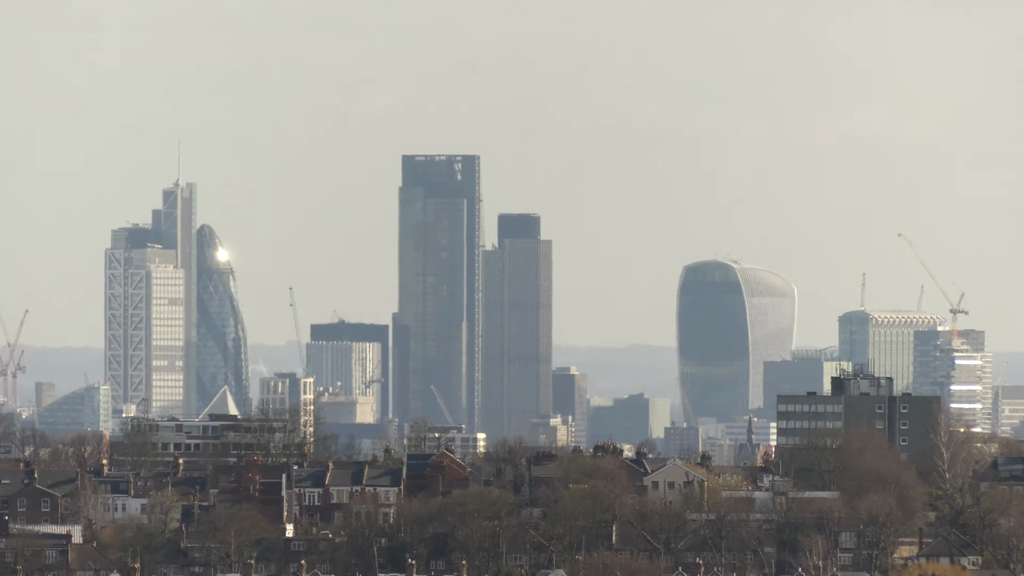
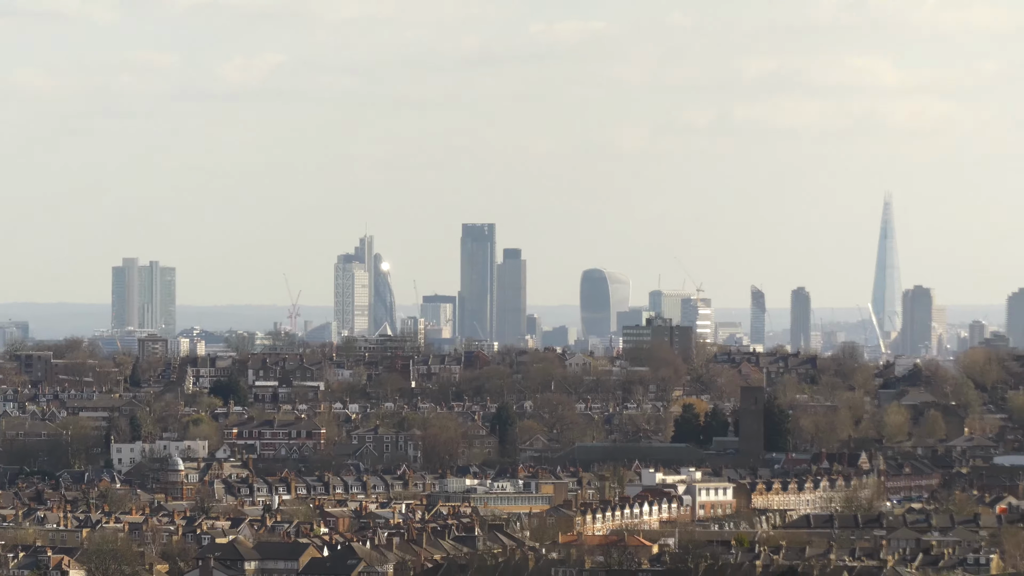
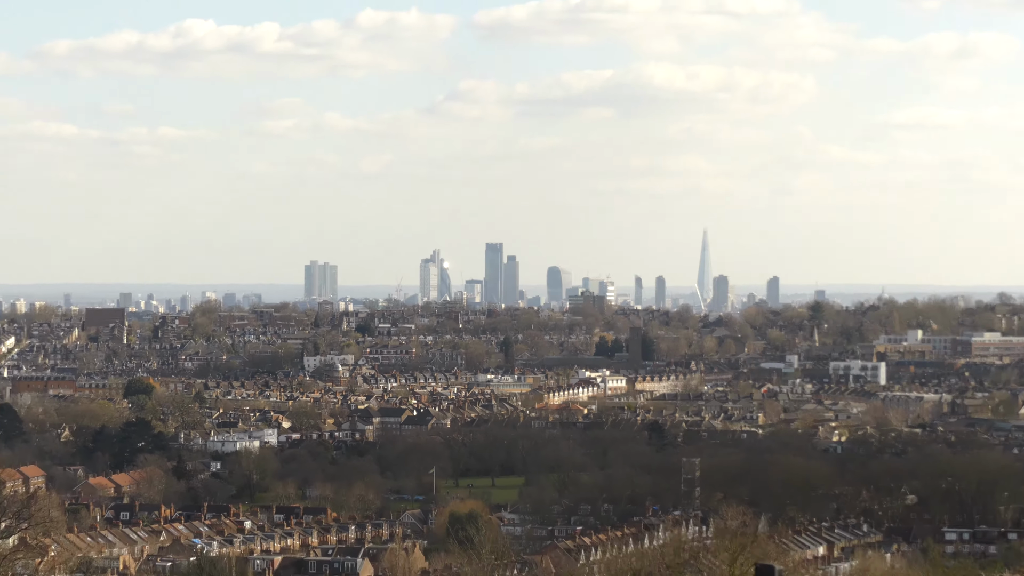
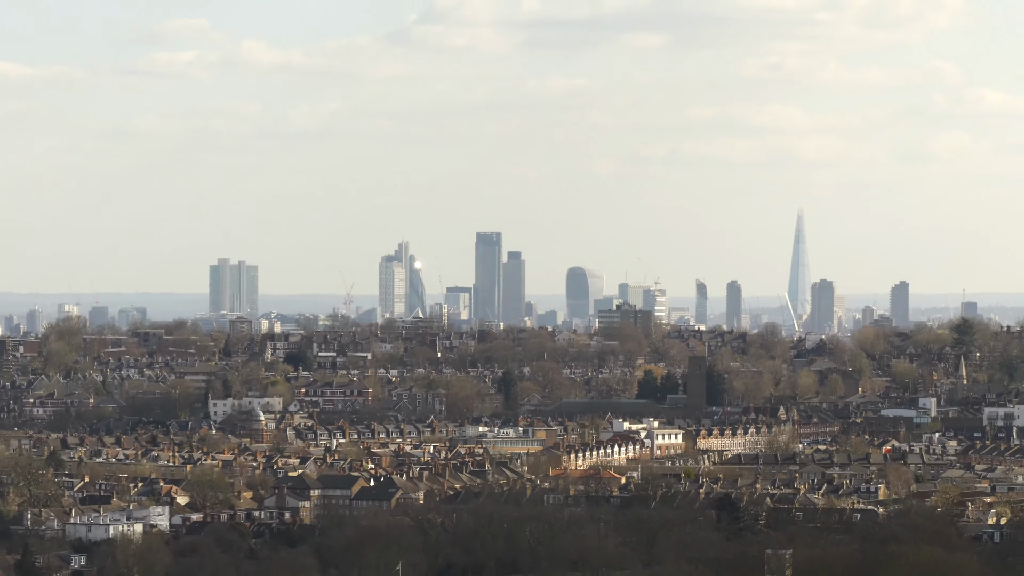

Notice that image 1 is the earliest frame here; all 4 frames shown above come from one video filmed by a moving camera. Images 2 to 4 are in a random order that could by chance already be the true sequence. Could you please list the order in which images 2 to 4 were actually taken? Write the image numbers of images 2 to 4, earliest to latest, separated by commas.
2, 4, 3
